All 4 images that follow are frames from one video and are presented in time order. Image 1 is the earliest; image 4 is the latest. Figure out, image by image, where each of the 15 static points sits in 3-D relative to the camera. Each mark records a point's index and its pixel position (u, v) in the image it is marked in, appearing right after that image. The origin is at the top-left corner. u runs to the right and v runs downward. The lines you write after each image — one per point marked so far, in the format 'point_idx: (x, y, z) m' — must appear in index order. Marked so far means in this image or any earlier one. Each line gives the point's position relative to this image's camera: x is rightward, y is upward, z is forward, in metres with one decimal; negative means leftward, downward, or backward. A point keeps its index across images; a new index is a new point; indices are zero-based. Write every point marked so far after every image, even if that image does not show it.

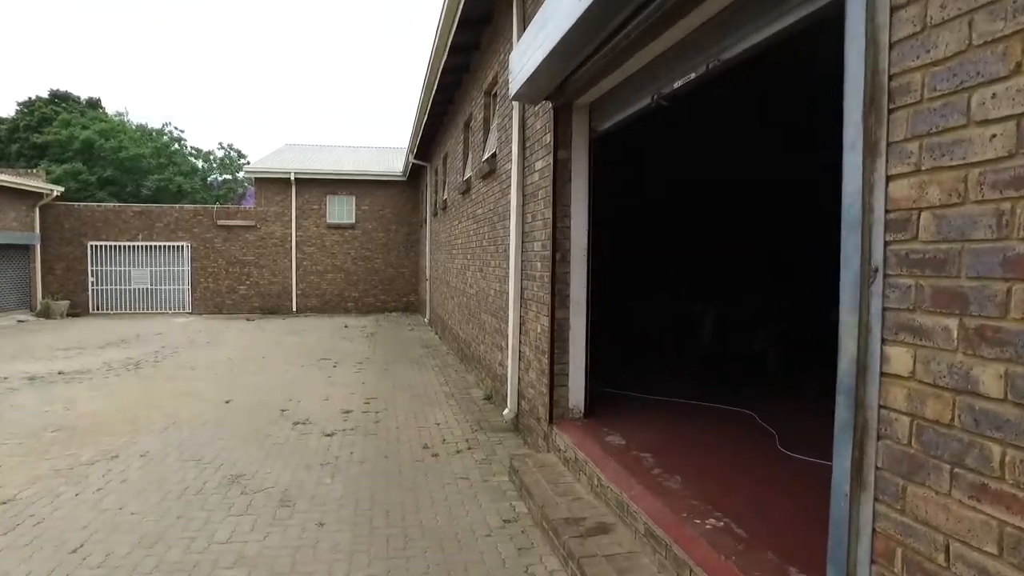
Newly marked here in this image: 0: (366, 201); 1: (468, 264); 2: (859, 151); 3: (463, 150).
0: (-4.0, +2.4, +19.2) m
1: (-0.5, +0.3, +8.6) m
2: (+0.8, +0.3, +1.5) m
3: (-0.7, +1.9, +9.4) m
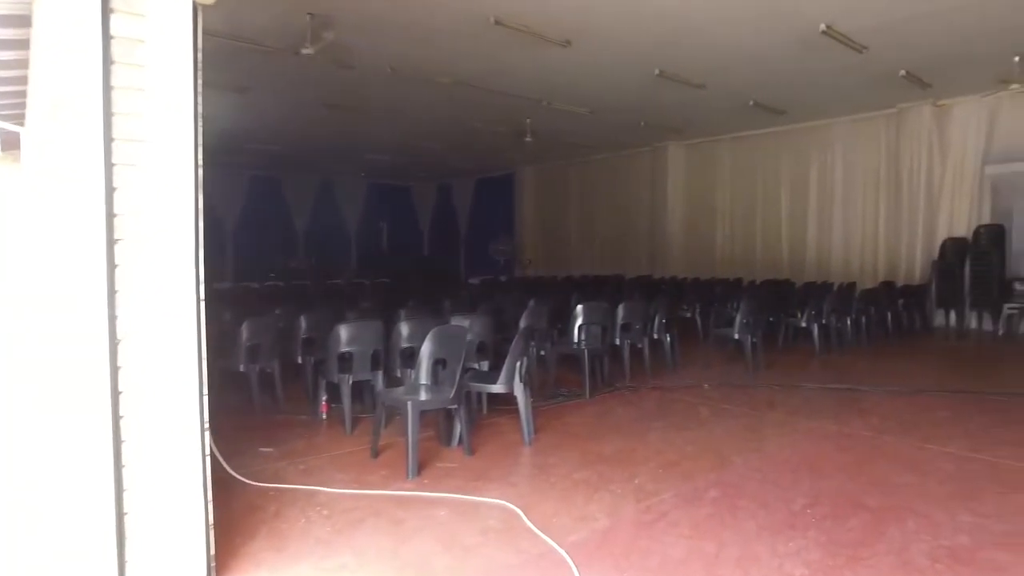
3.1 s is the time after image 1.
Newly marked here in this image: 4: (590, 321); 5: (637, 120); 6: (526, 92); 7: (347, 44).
0: (-11.3, +2.1, +13.6) m
1: (-3.6, +0.2, +5.5) m
2: (+0.5, +0.2, -0.4) m
3: (-4.2, +1.7, +6.2) m
4: (+0.6, -0.3, +5.3) m
5: (+1.9, +2.5, +10.5) m
6: (+0.2, +2.4, +8.6) m
7: (-1.6, +2.3, +6.6) m
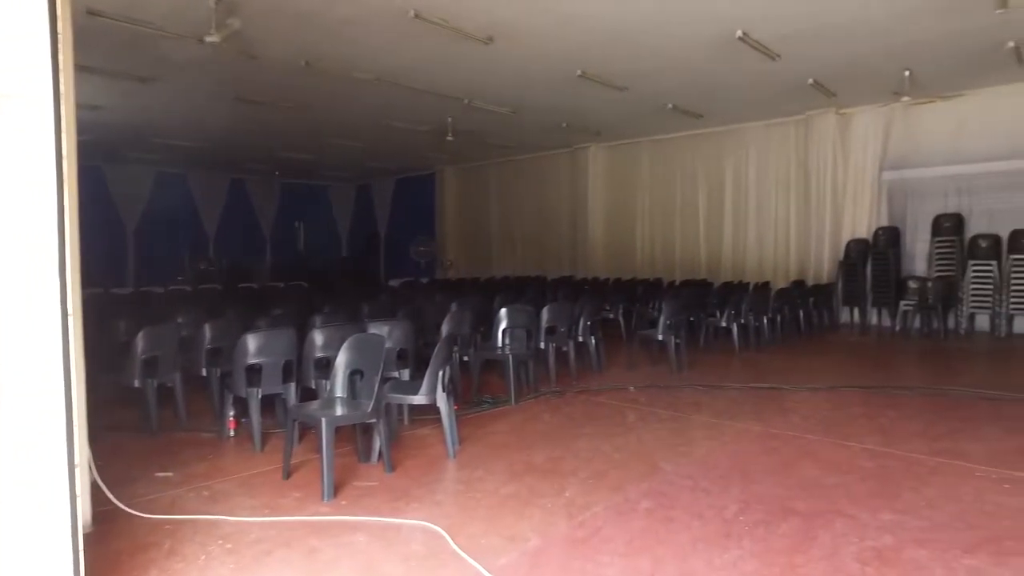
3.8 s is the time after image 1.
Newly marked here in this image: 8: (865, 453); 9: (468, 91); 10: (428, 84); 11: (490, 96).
0: (-12.7, +2.0, +12.1) m
1: (-4.2, +0.1, +4.9) m
2: (+0.6, +0.2, -0.5) m
3: (-4.8, +1.7, +5.5) m
4: (0.0, -0.3, +5.2) m
5: (+0.7, +2.5, +10.4) m
6: (-0.8, +2.4, +8.4) m
7: (-2.3, +2.3, +6.2) m
8: (+2.1, -1.0, +4.0) m
9: (-0.5, +2.4, +8.5) m
10: (-1.0, +2.4, +8.1) m
11: (-0.3, +2.4, +8.7) m
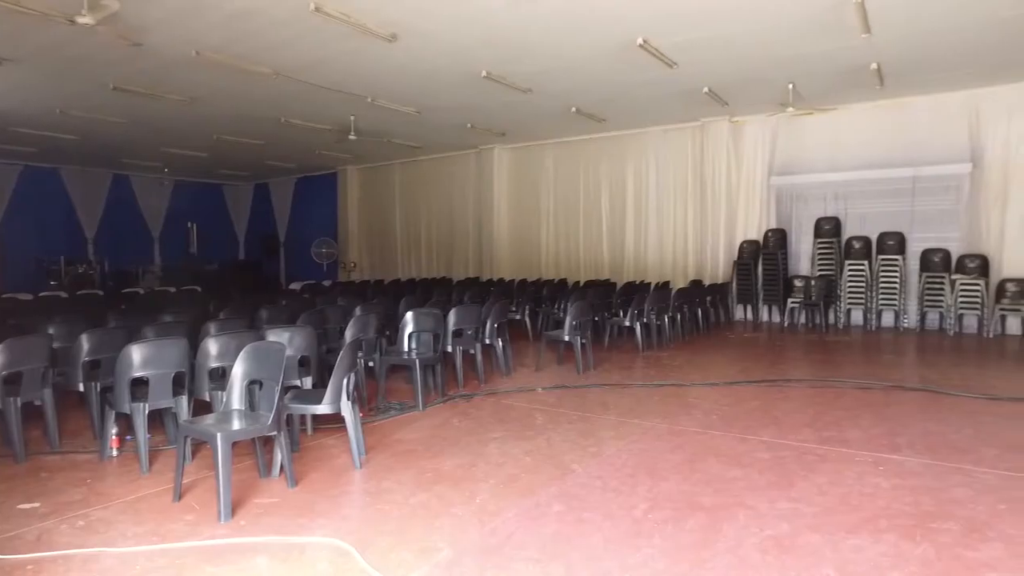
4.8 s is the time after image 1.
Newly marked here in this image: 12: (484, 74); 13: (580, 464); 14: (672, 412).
0: (-14.3, +1.8, +10.2) m
1: (-4.8, 0.0, +4.2) m
2: (+0.6, +0.2, -0.4) m
3: (-5.5, +1.6, +4.8) m
4: (-0.7, -0.3, +5.1) m
5: (-0.7, +2.5, +10.4) m
6: (-1.9, +2.4, +8.2) m
7: (-3.1, +2.2, +5.8) m
8: (+1.5, -1.0, +4.2) m
9: (-1.7, +2.4, +8.3) m
10: (-2.1, +2.4, +7.9) m
11: (-1.4, +2.4, +8.6) m
12: (-0.3, +2.4, +7.9) m
13: (+0.4, -0.9, +3.6) m
14: (+1.2, -0.9, +5.1) m
